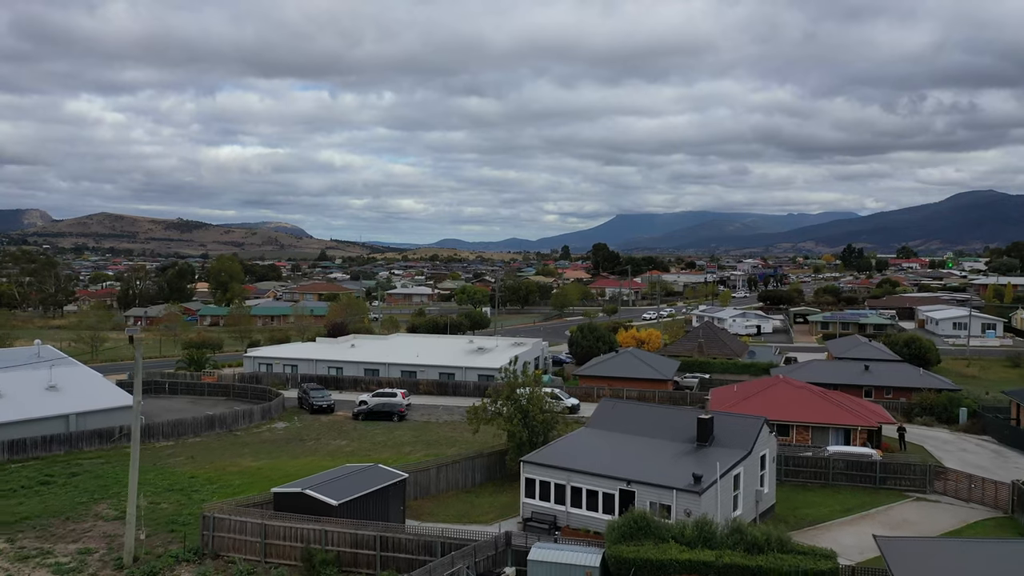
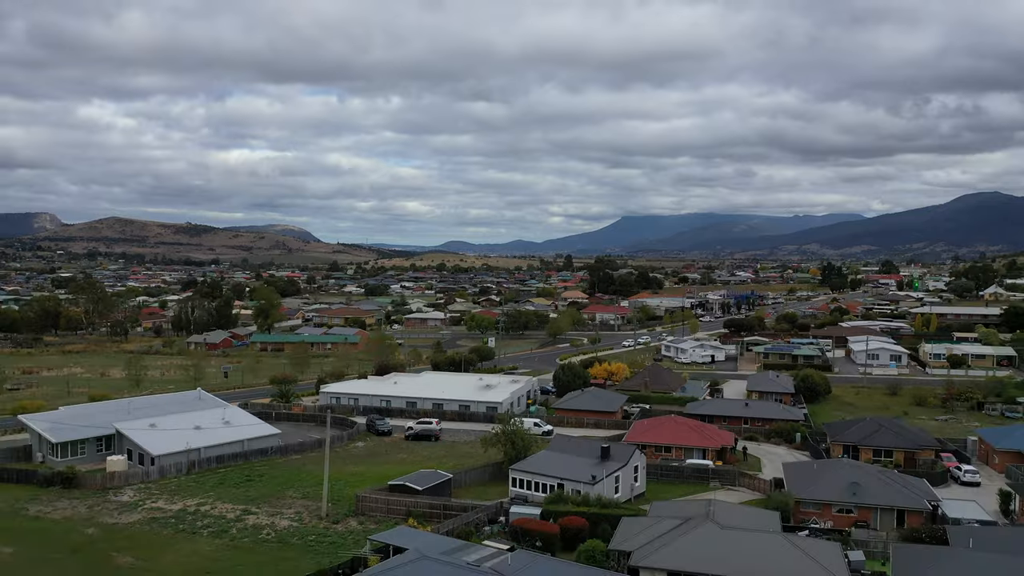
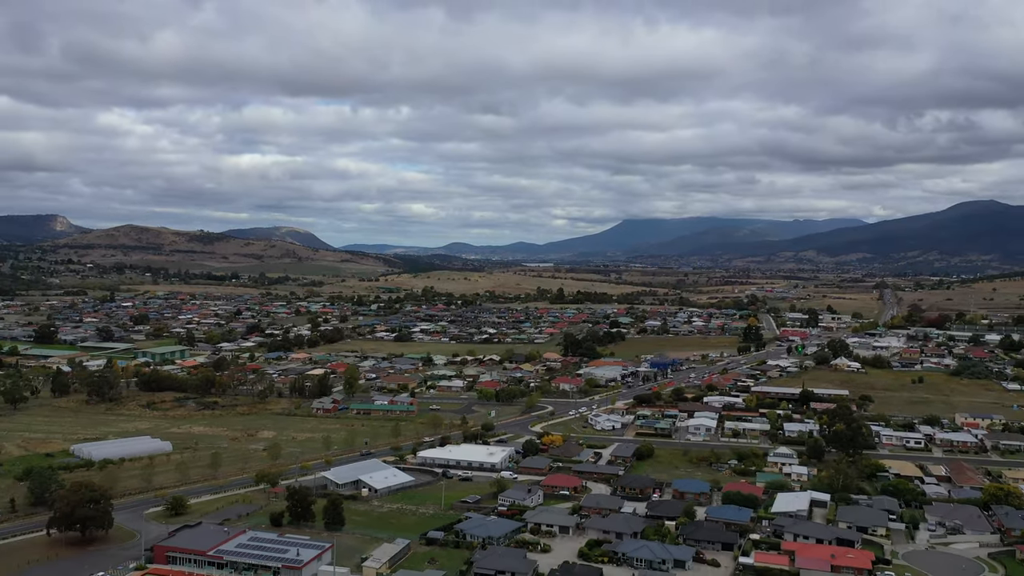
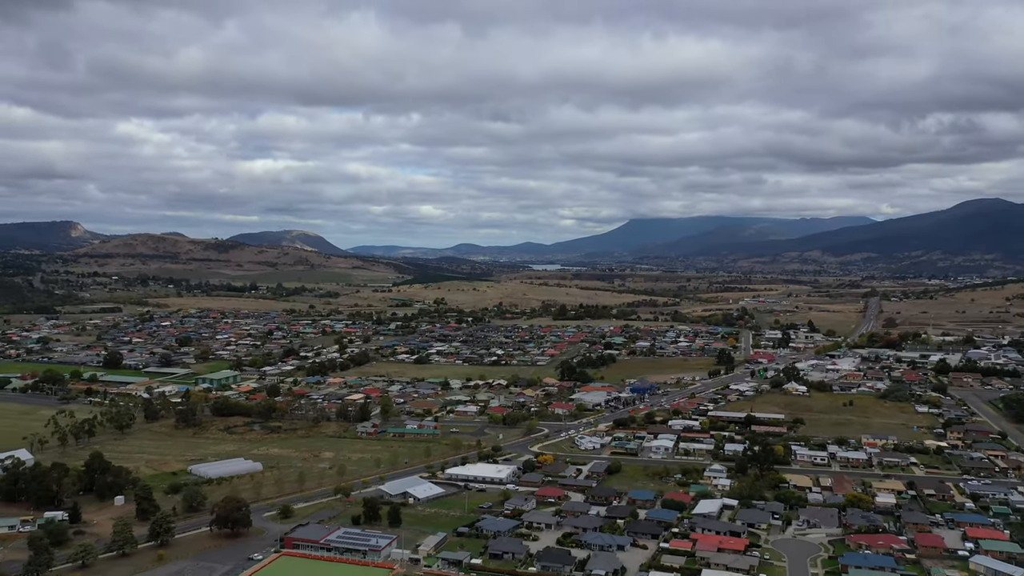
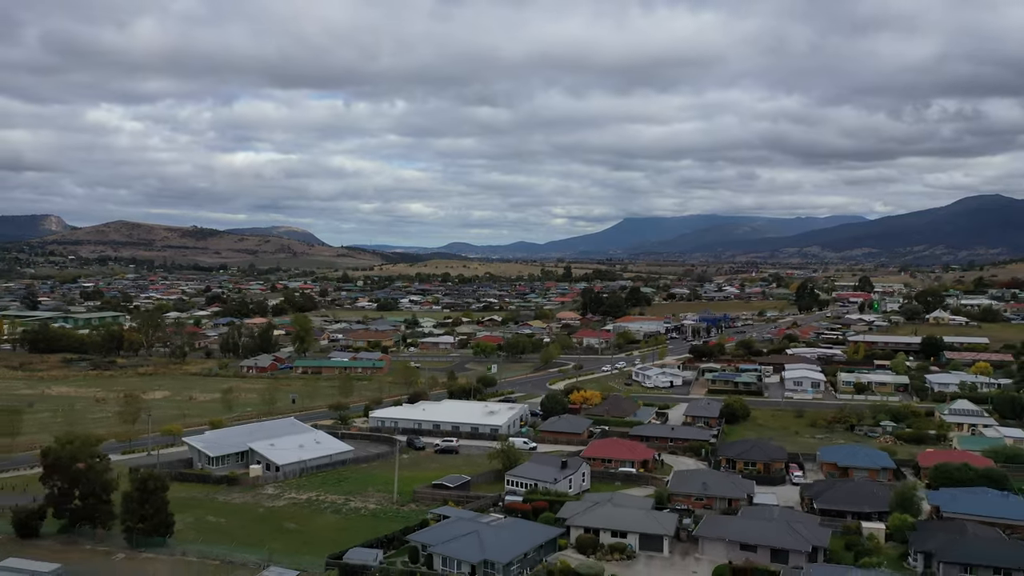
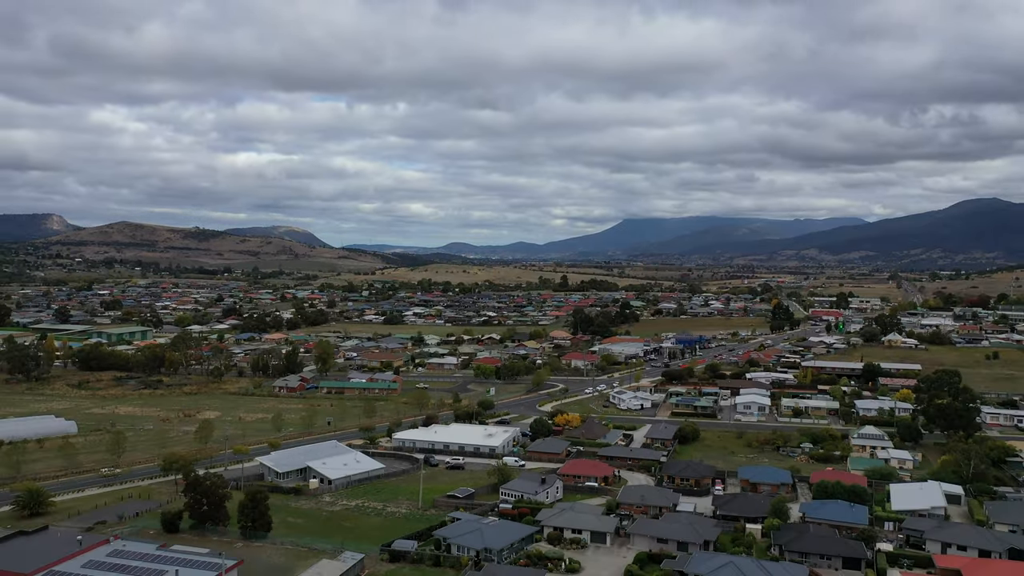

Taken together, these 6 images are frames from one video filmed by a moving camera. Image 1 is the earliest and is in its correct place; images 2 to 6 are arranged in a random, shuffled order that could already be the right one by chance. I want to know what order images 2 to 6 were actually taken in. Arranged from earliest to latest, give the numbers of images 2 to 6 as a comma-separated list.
2, 5, 6, 3, 4
